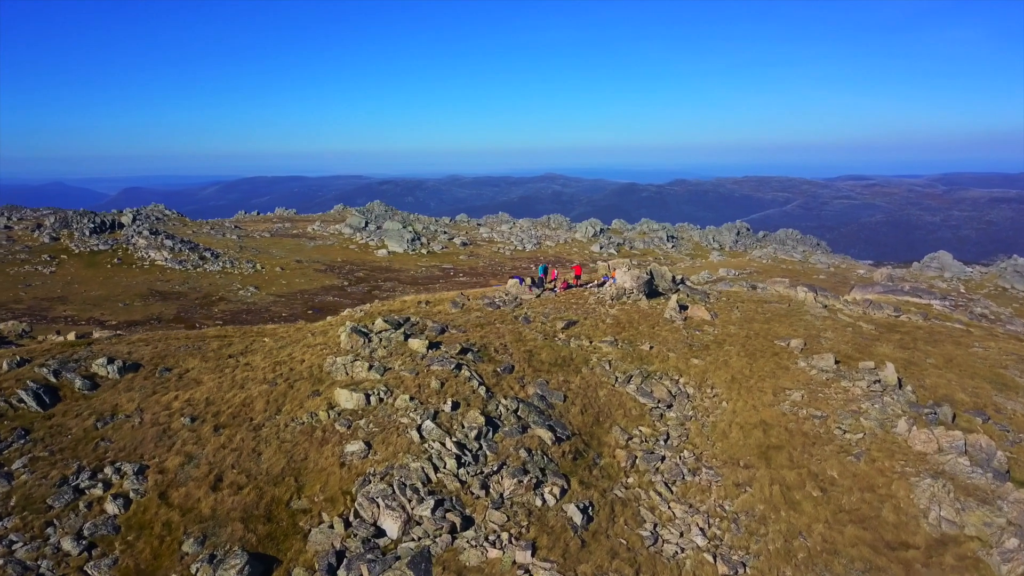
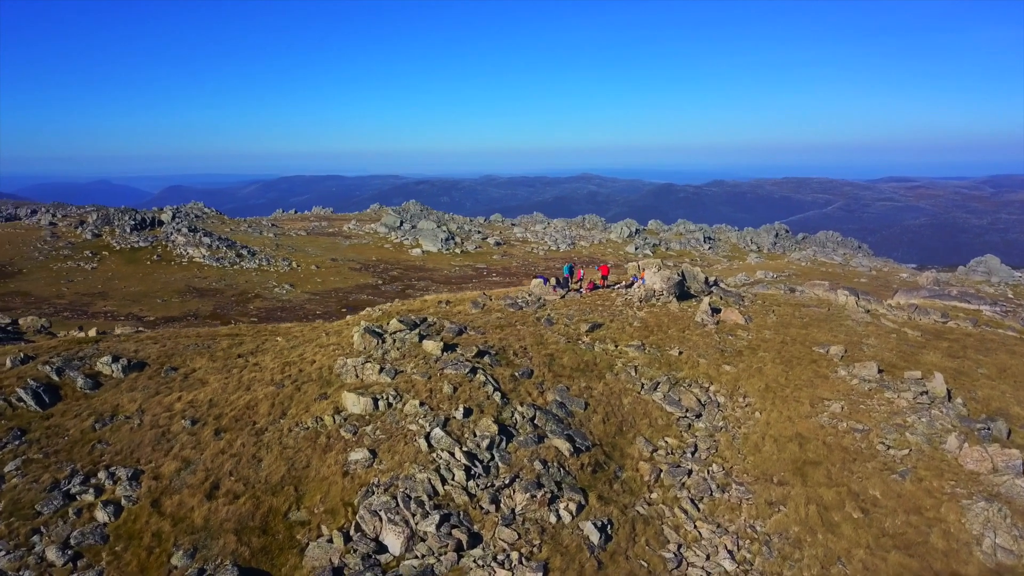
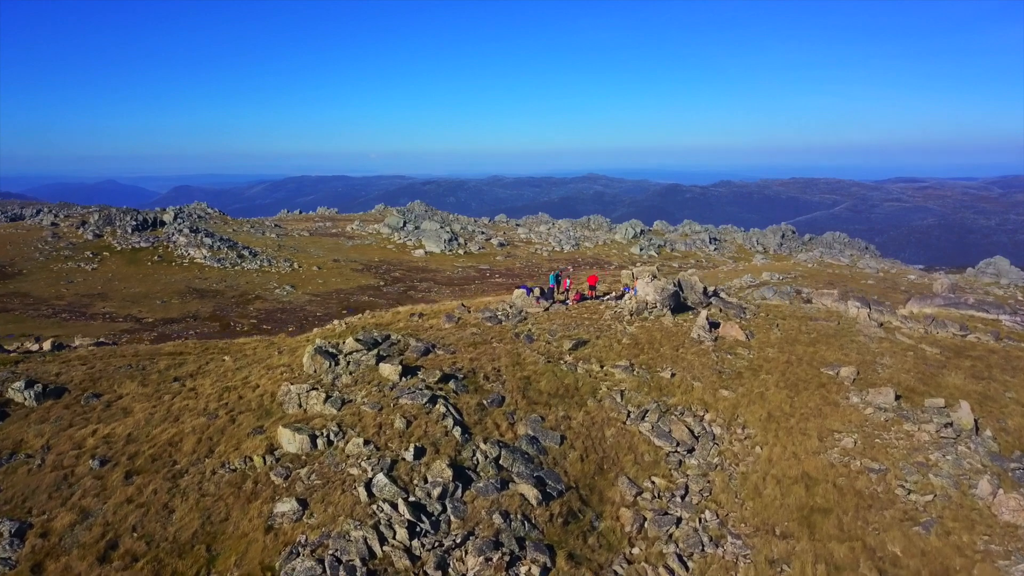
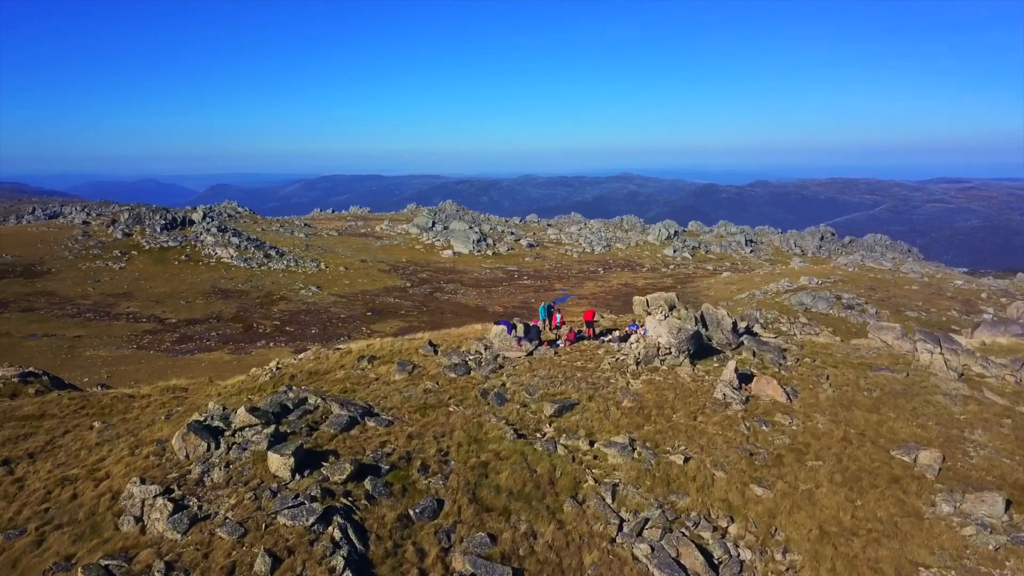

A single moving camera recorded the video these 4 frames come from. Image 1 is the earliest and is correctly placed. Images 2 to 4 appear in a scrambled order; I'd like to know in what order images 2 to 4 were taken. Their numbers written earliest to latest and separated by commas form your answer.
2, 3, 4
